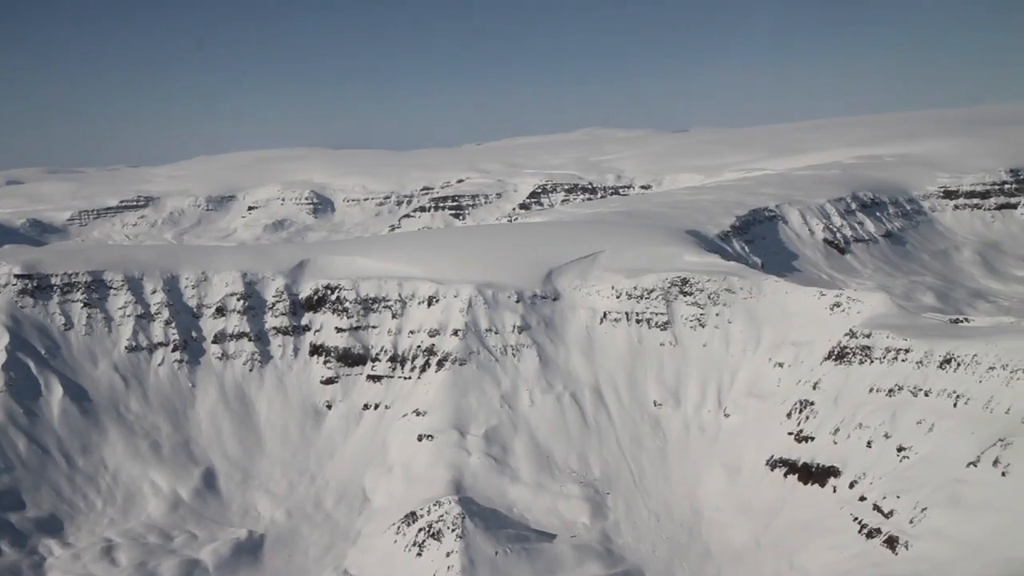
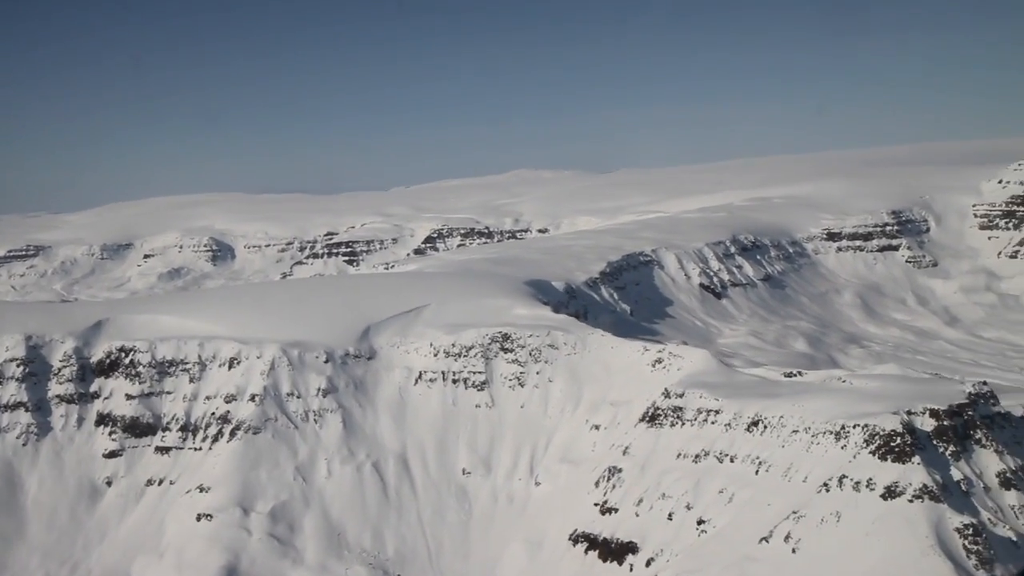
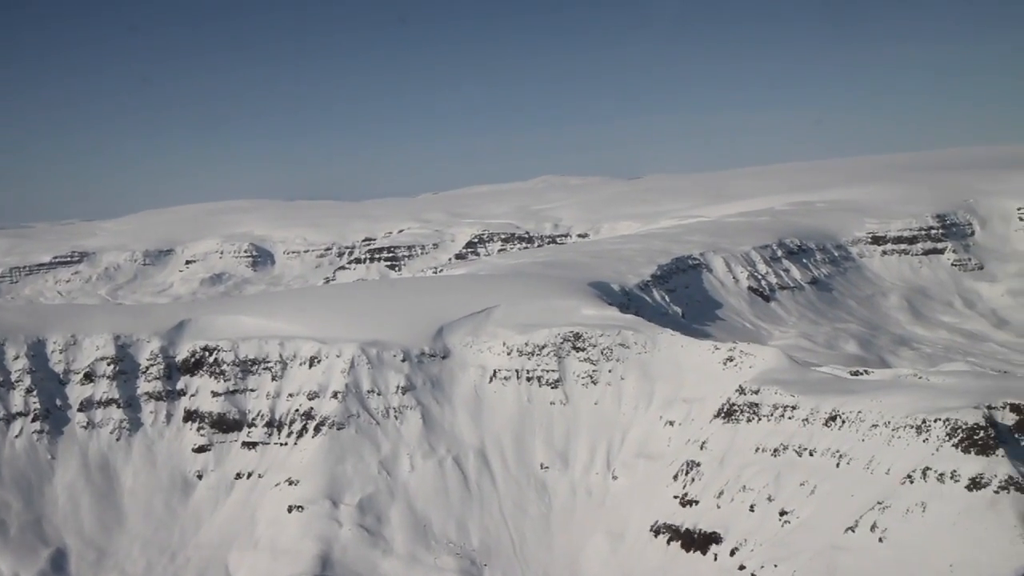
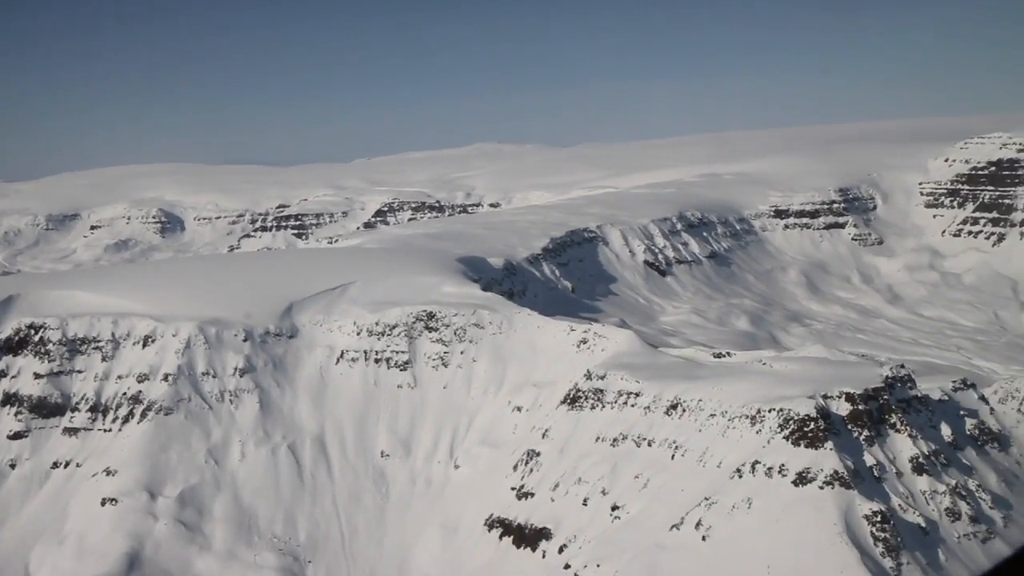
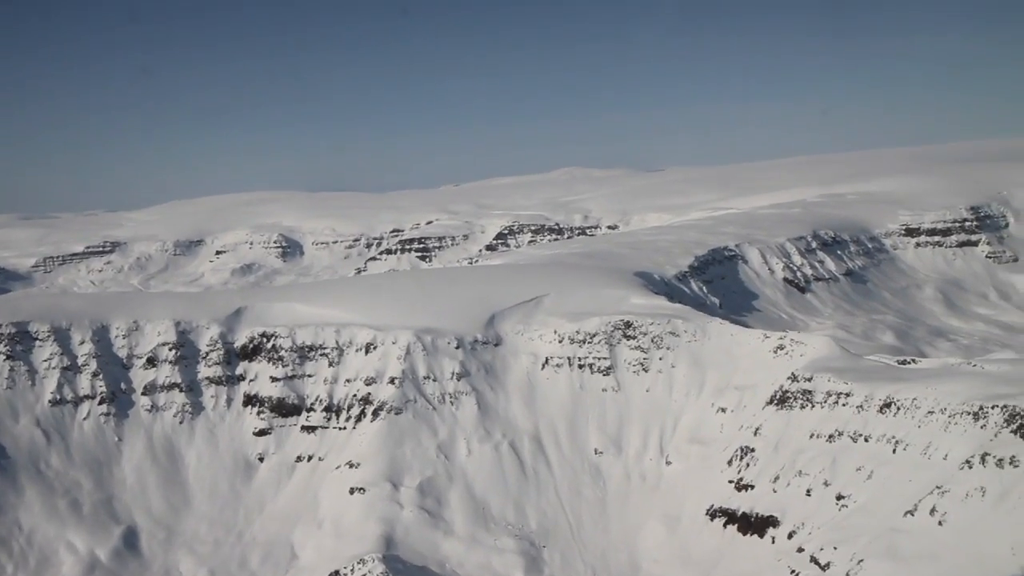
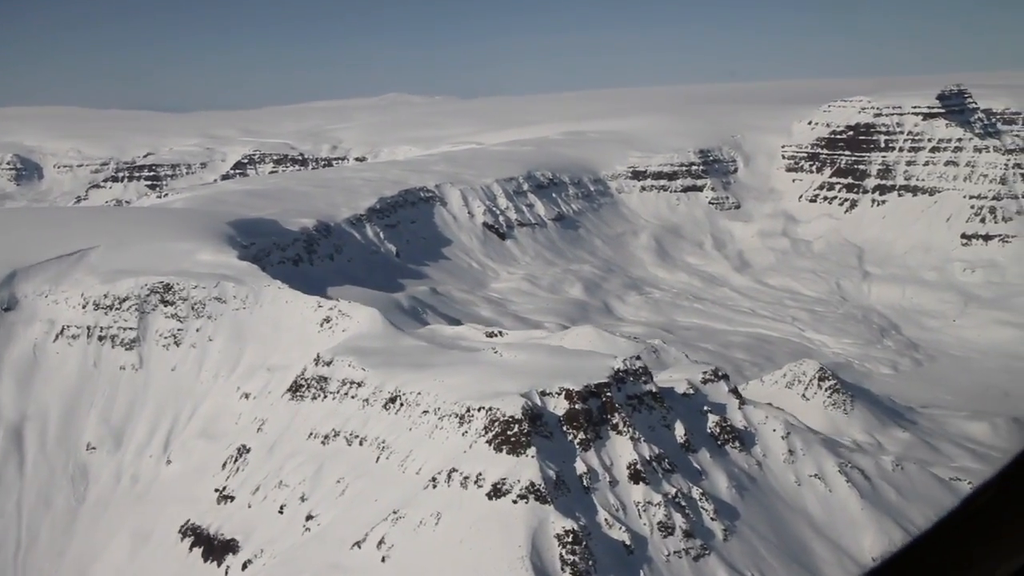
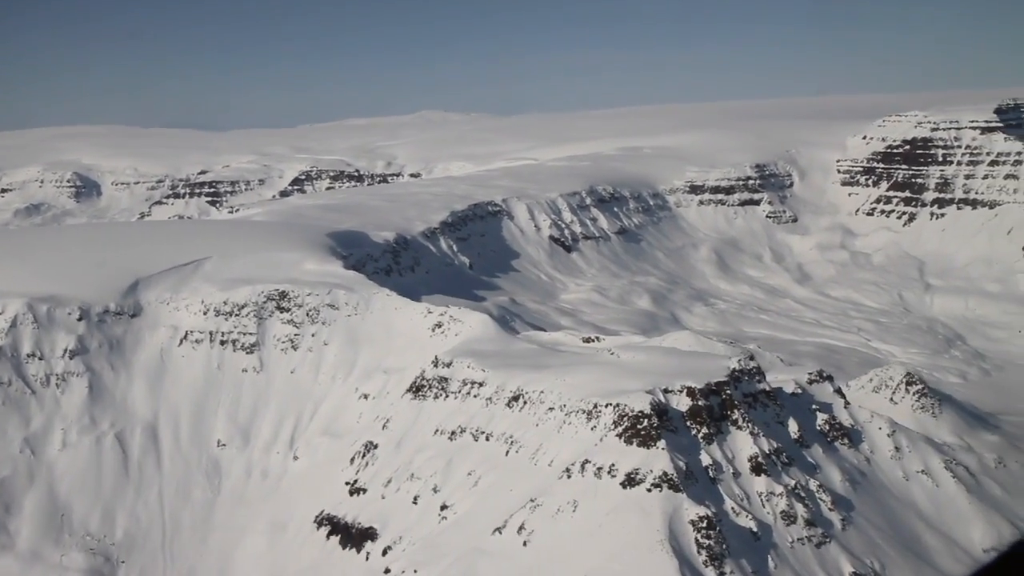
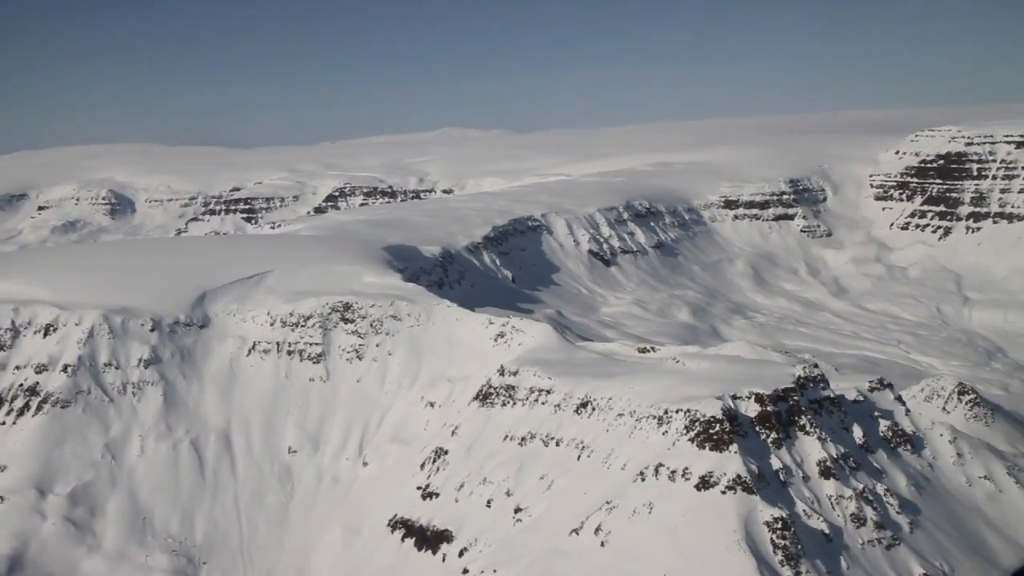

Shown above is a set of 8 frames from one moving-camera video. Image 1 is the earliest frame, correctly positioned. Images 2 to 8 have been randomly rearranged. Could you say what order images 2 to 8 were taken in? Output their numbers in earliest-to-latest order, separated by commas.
5, 3, 2, 4, 8, 7, 6
